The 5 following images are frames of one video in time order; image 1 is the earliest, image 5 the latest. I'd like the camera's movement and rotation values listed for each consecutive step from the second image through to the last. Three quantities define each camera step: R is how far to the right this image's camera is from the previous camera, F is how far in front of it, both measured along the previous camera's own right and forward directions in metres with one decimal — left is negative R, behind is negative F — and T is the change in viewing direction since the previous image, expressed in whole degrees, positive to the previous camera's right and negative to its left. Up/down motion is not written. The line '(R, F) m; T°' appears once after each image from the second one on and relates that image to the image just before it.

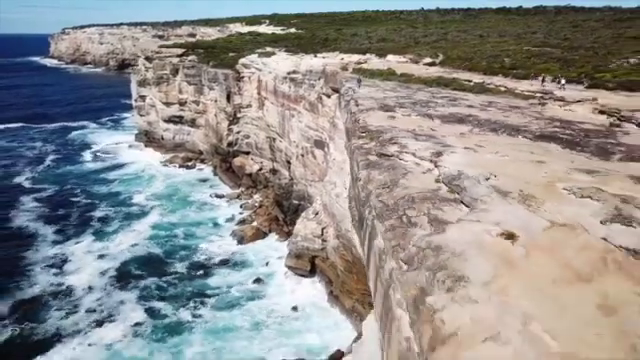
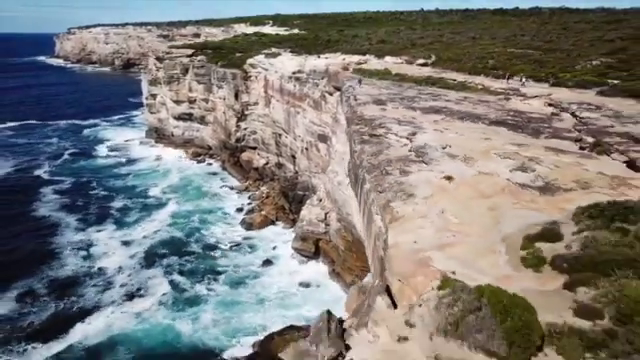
(-0.1, -3.8) m; 0°
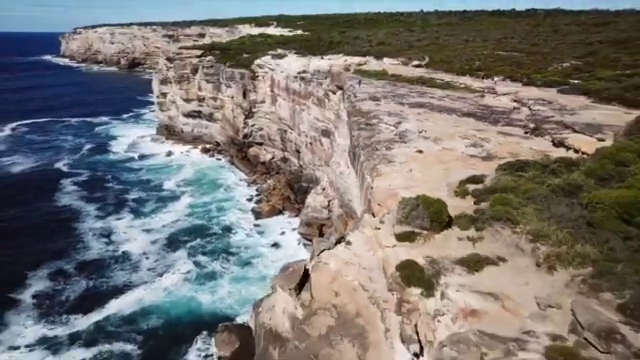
(-0.1, -4.0) m; 0°
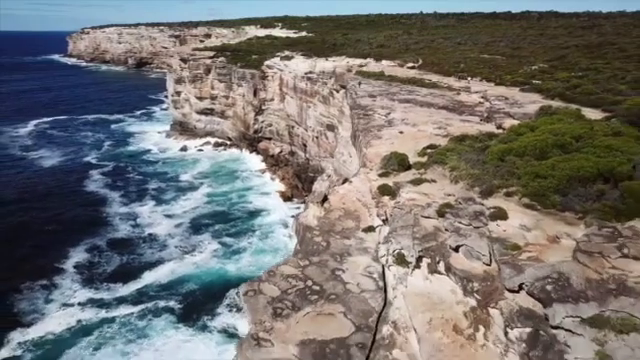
(-0.2, -6.0) m; 0°
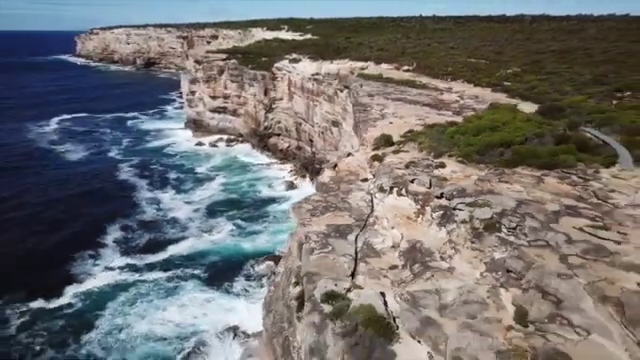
(-0.3, -6.8) m; 0°
